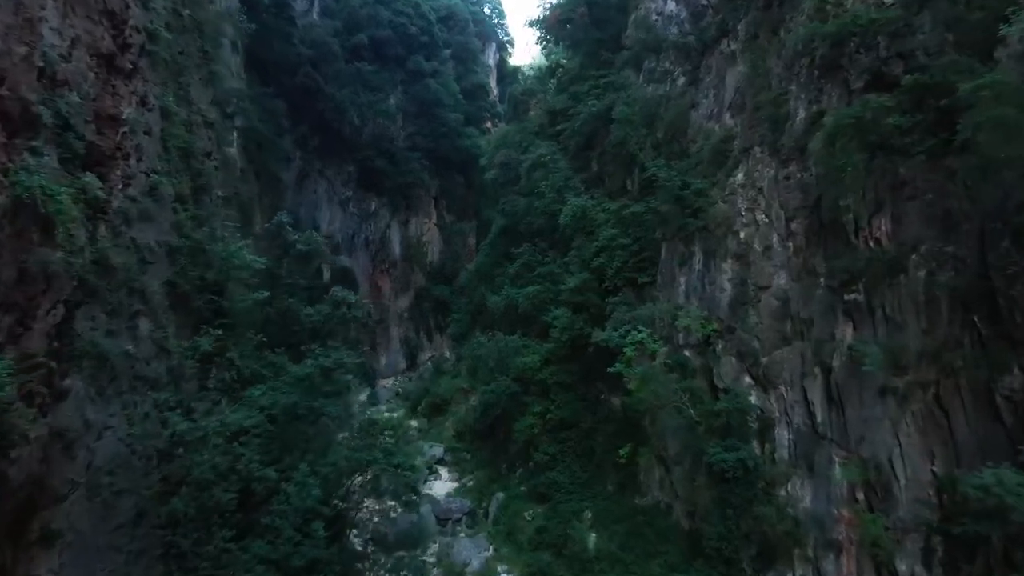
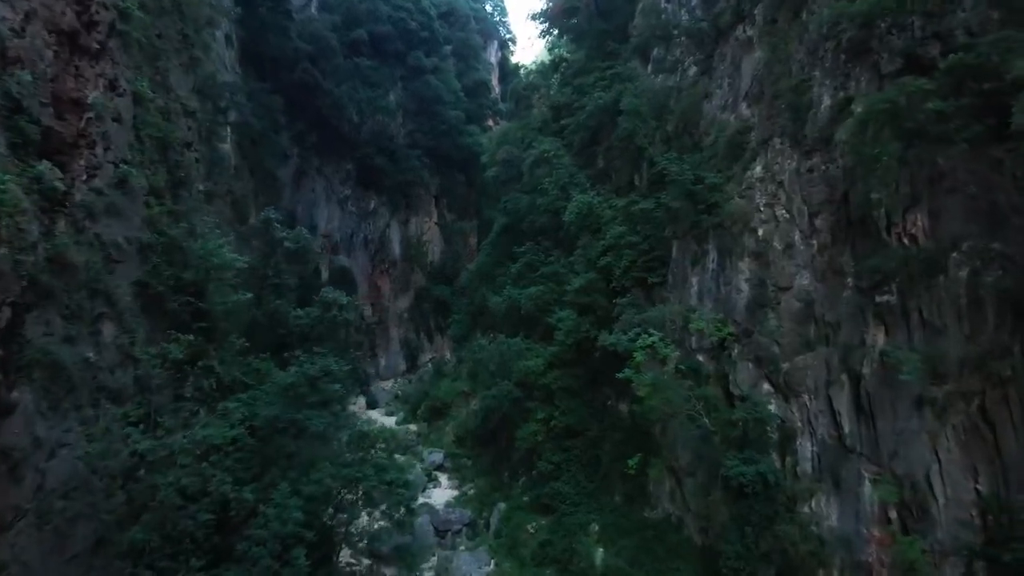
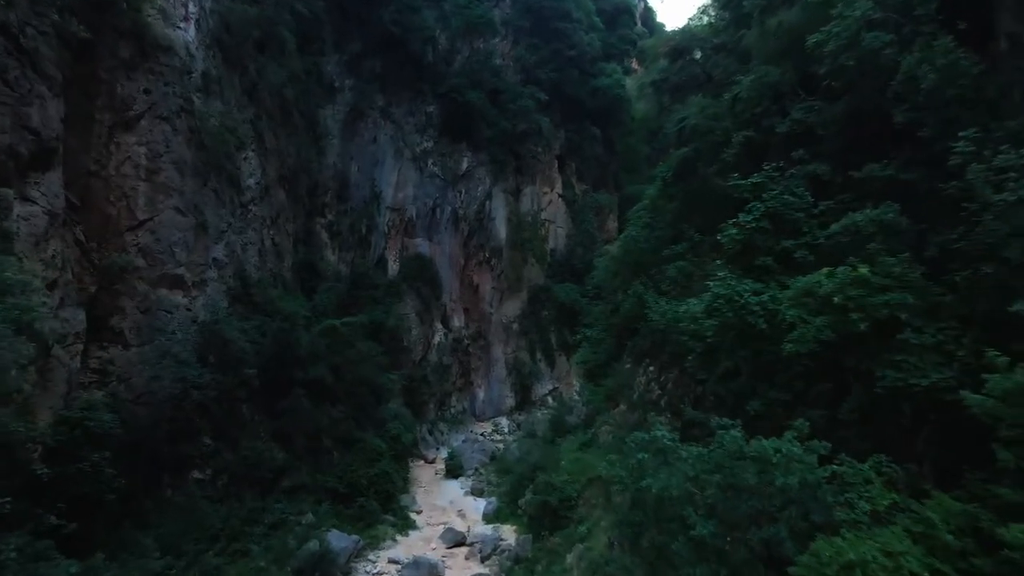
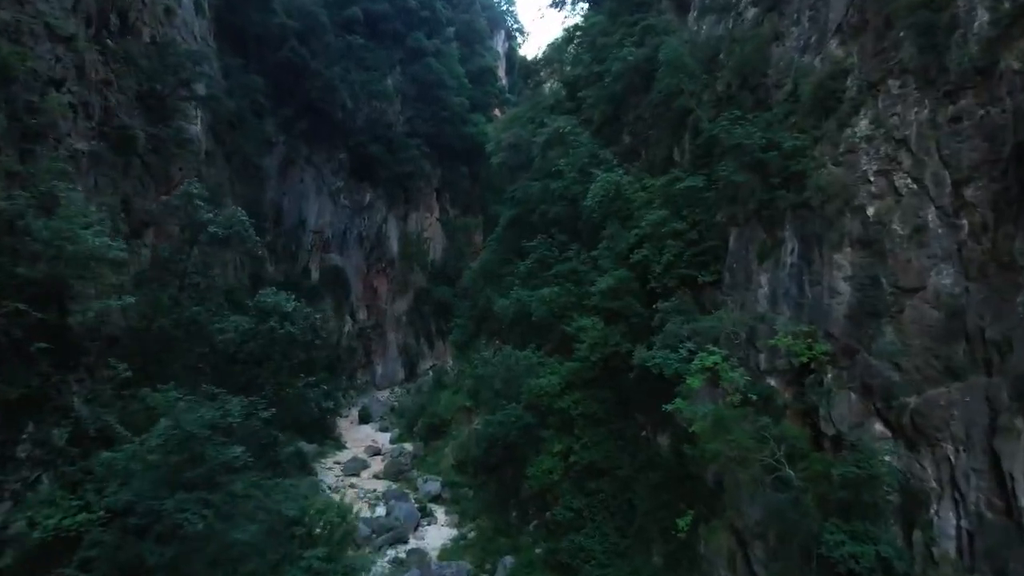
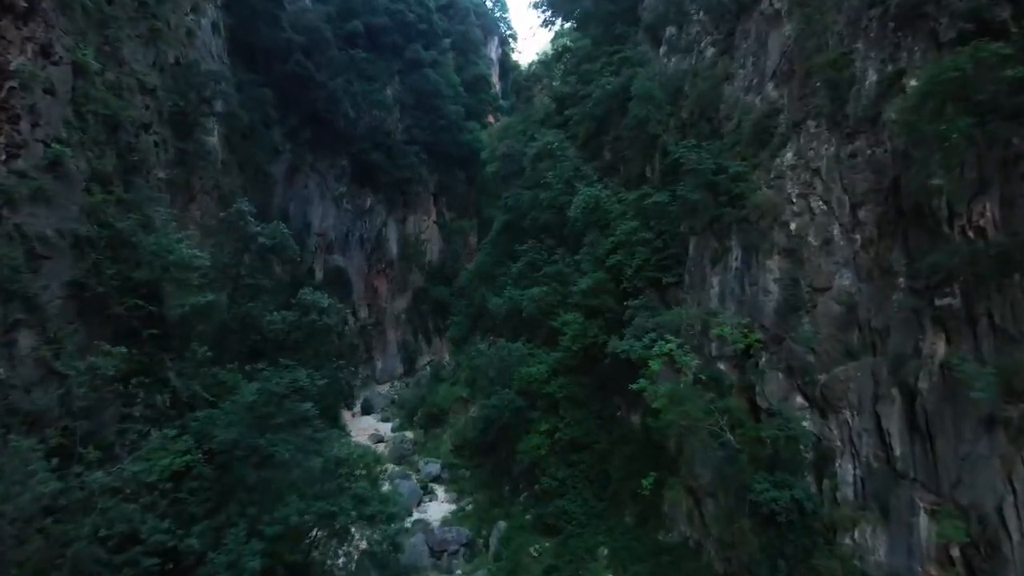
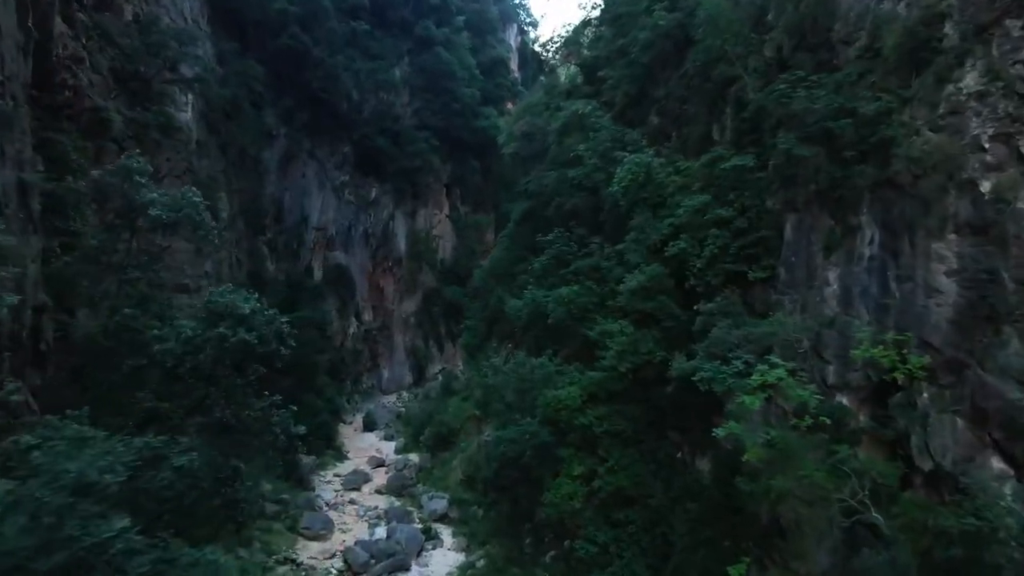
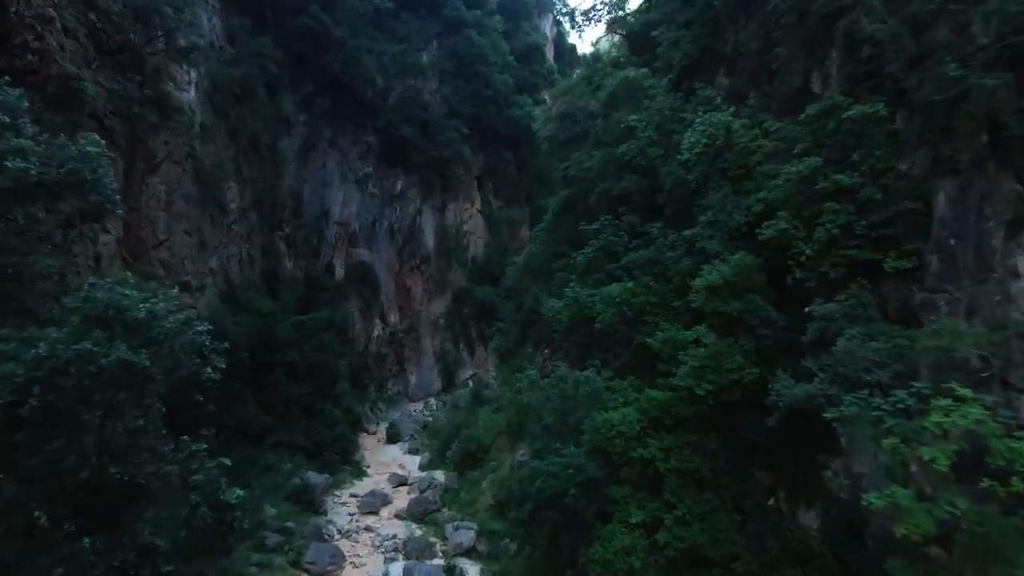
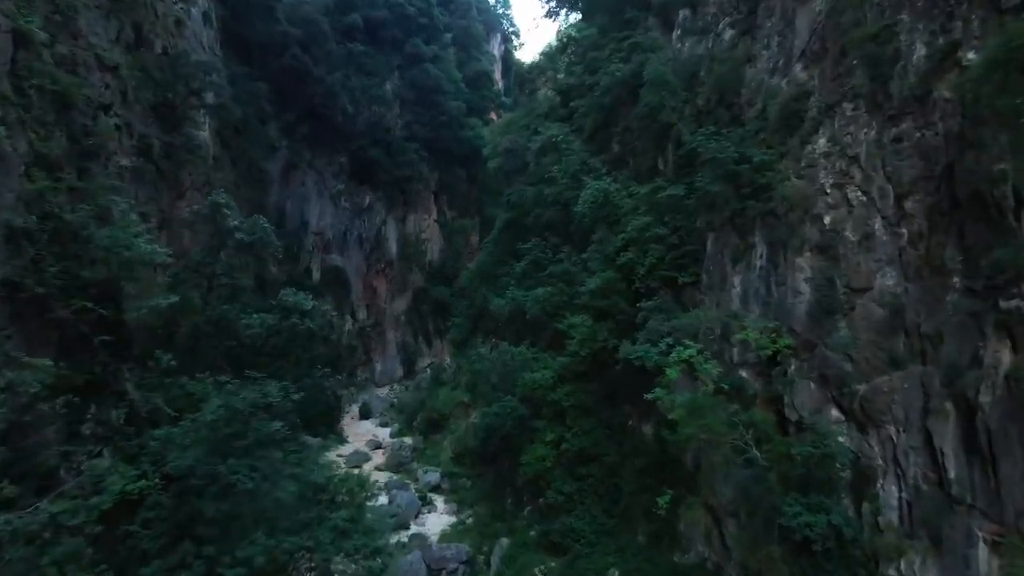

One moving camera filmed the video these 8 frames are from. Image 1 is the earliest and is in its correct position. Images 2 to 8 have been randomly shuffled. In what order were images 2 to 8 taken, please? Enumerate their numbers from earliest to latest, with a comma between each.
2, 5, 8, 4, 6, 7, 3
